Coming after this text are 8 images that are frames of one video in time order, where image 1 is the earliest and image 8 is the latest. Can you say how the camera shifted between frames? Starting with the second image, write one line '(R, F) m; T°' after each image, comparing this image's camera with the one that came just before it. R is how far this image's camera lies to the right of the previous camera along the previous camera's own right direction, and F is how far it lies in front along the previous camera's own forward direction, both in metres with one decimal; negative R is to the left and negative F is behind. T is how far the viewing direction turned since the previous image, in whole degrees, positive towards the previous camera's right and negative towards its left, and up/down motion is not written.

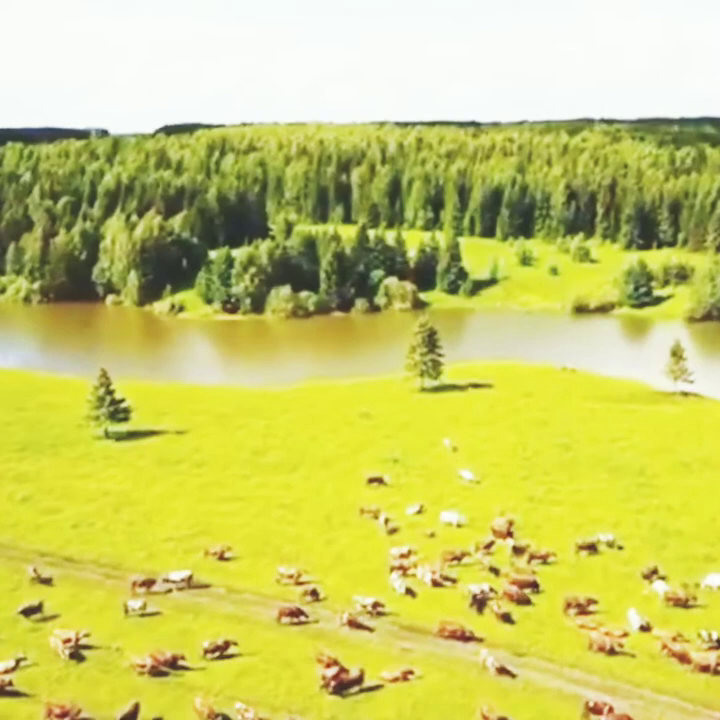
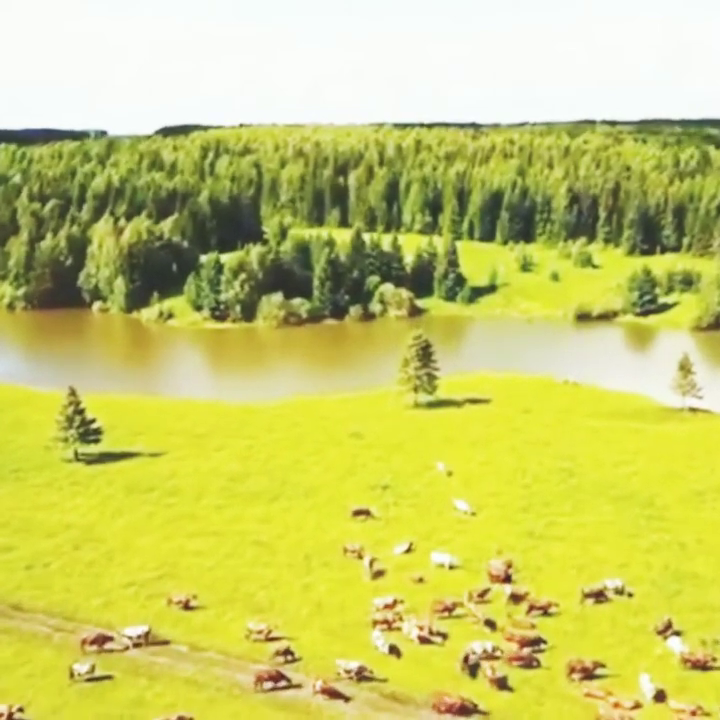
(+0.5, +3.5) m; 0°
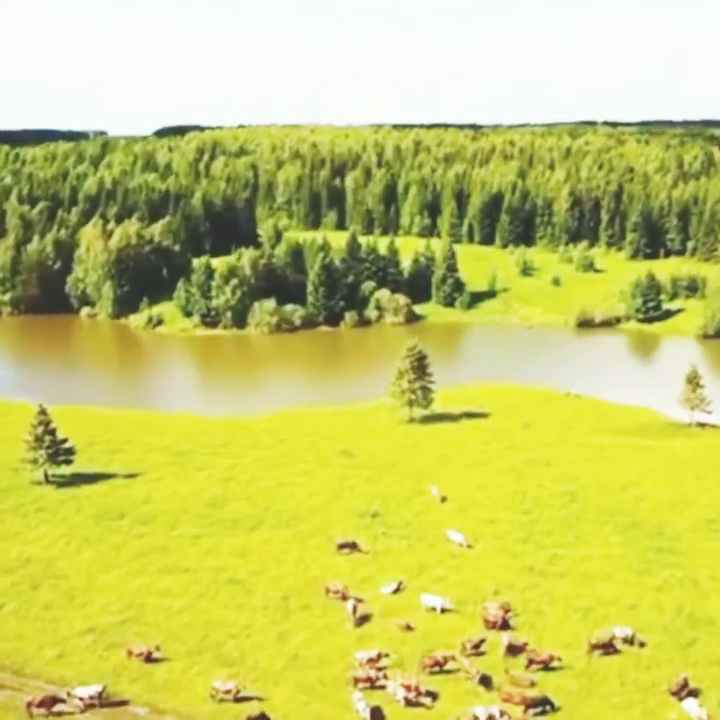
(+0.5, +3.1) m; 0°
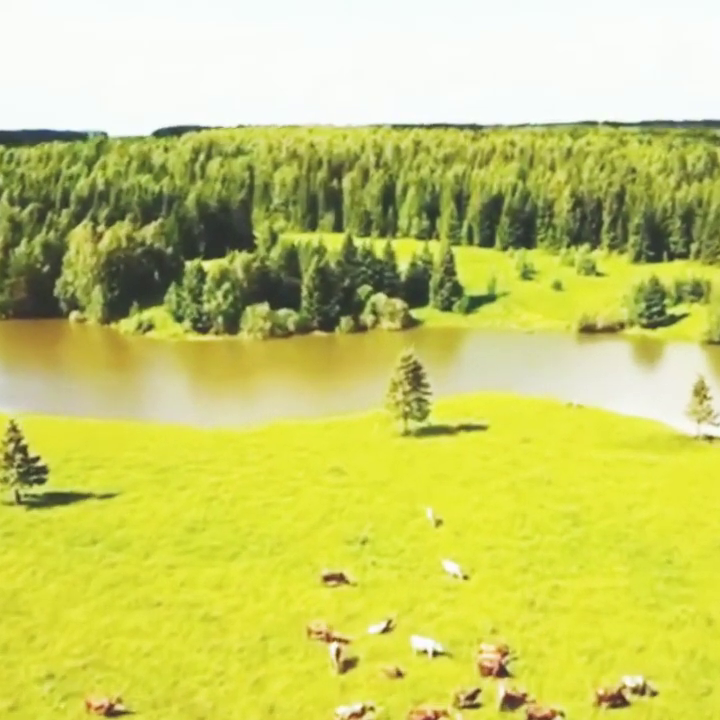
(+0.4, +2.6) m; 0°
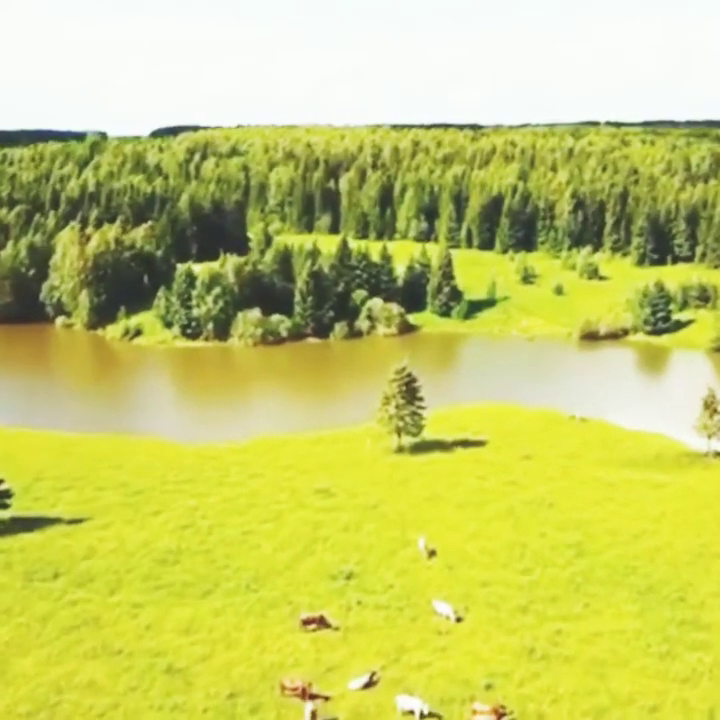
(+0.5, +3.1) m; 0°
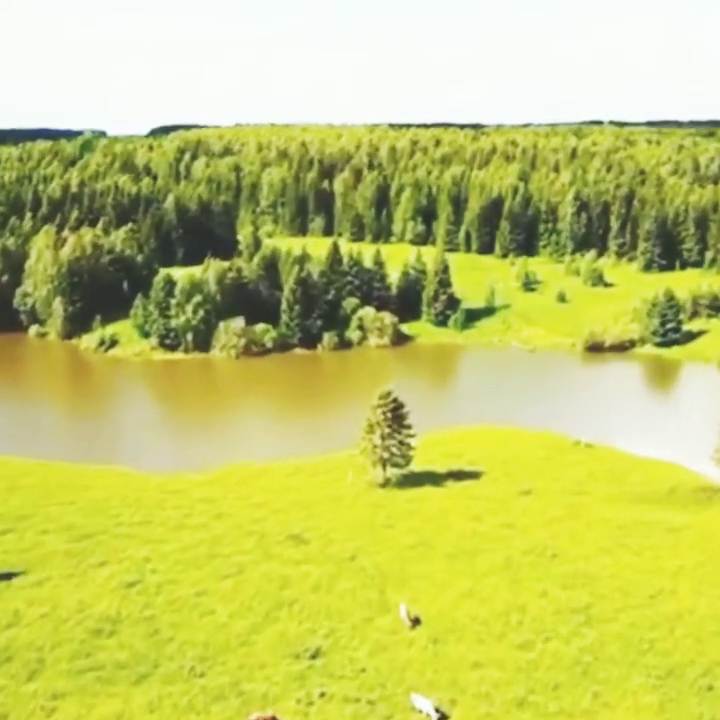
(+0.8, +5.5) m; 0°
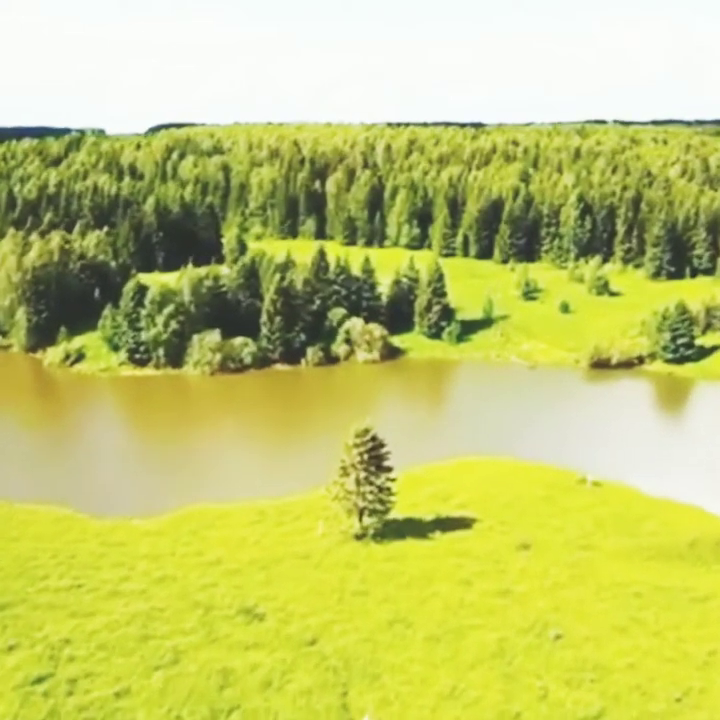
(+1.0, +6.5) m; 0°
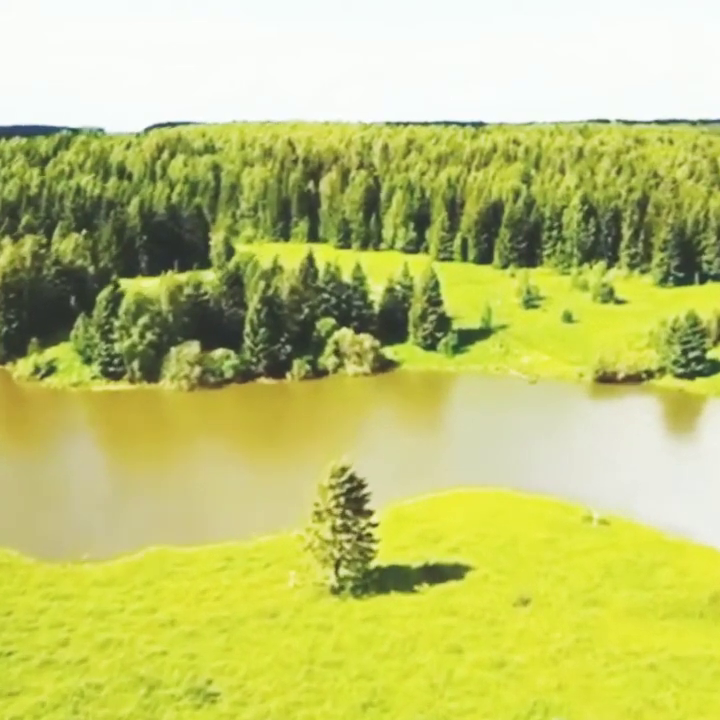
(+0.7, +5.0) m; 0°
